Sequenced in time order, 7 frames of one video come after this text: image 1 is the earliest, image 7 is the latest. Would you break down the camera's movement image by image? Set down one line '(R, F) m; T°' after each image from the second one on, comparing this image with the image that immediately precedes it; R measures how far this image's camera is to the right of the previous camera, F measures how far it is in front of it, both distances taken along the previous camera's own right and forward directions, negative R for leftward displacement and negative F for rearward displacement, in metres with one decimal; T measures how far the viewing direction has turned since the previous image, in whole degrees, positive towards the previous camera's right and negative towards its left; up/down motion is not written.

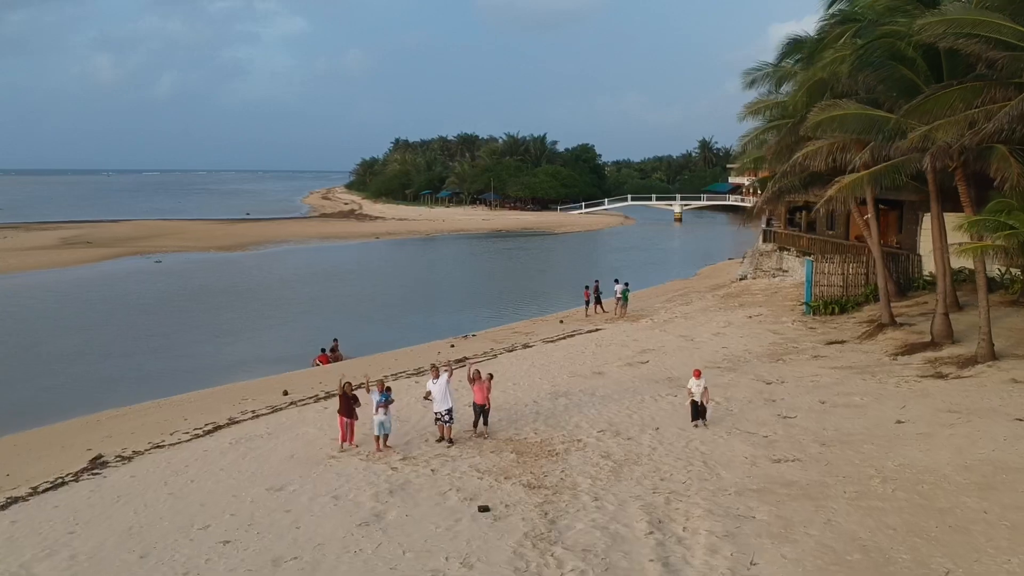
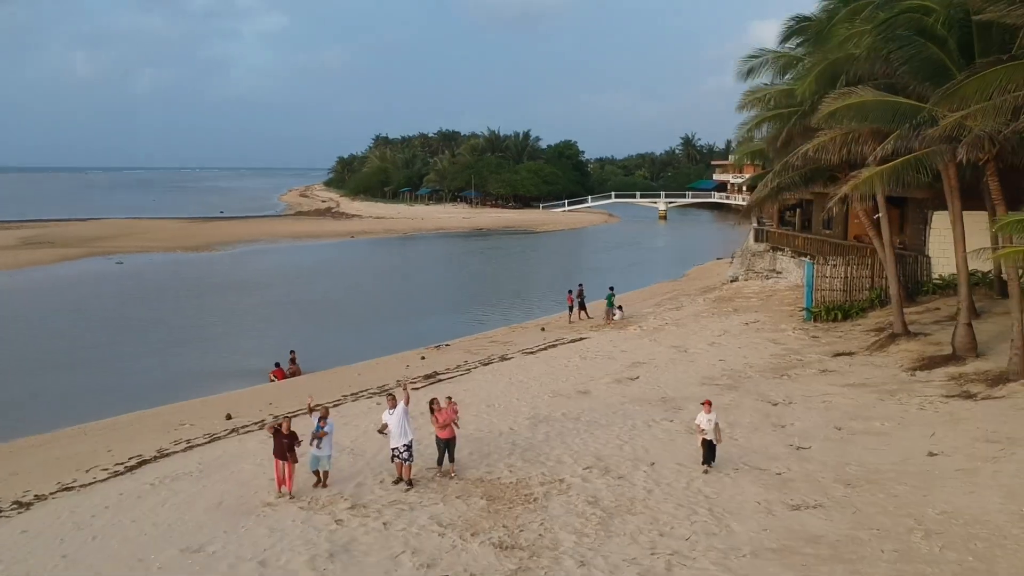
(+0.1, +1.5) m; +1°
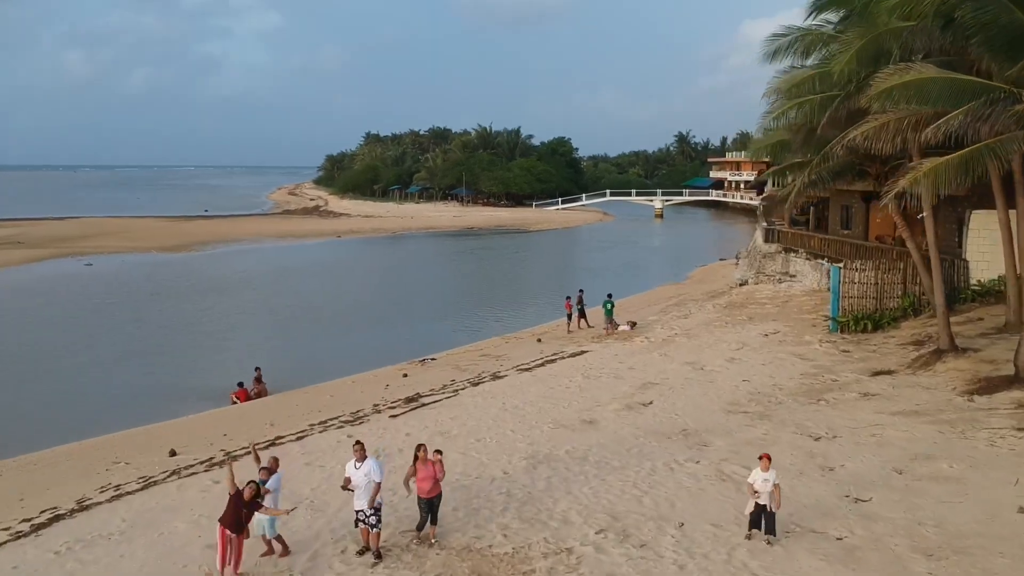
(0.0, +1.8) m; 0°
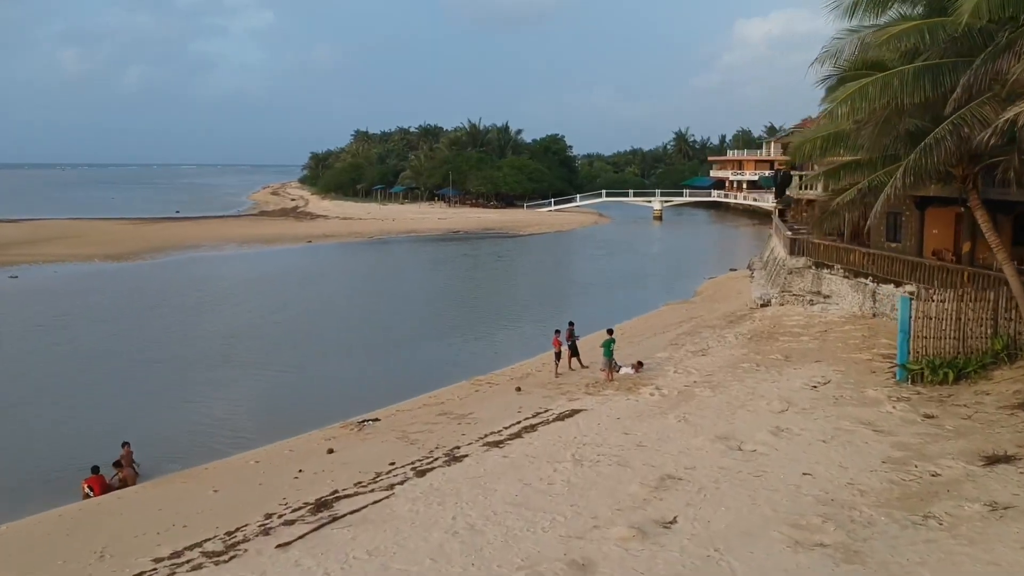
(+0.3, +3.9) m; 0°
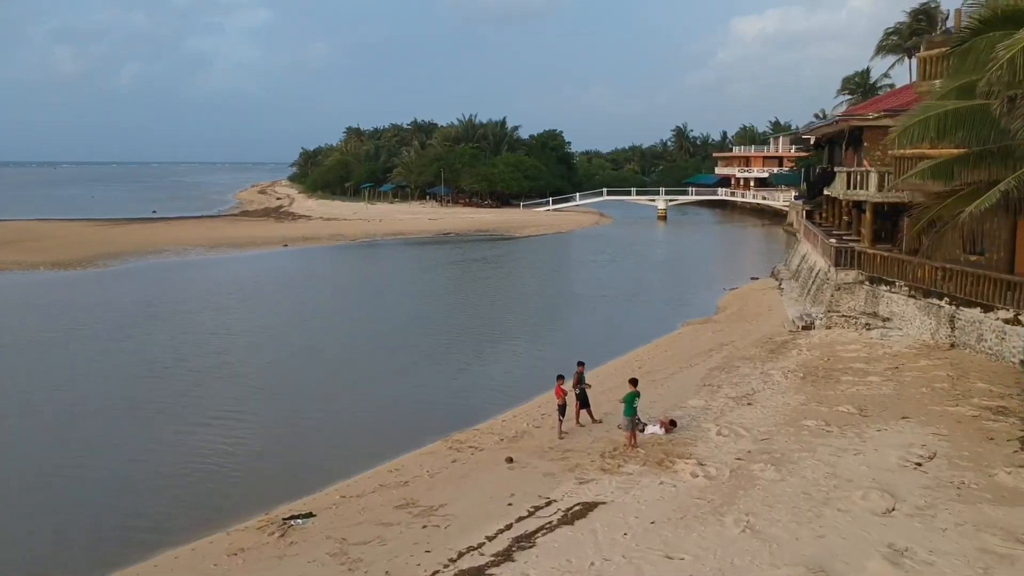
(+0.1, +3.5) m; 0°
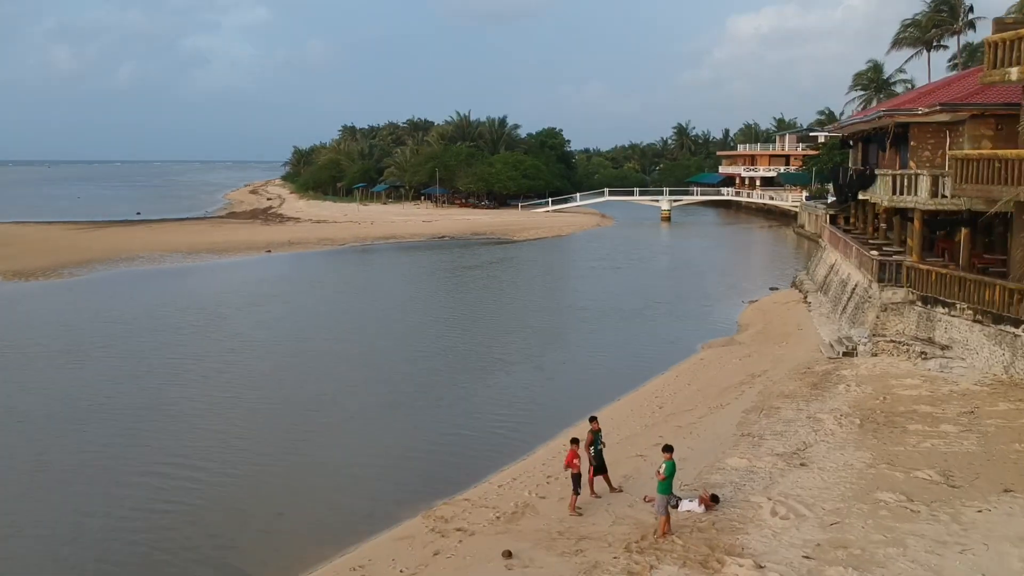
(0.0, +2.3) m; 0°
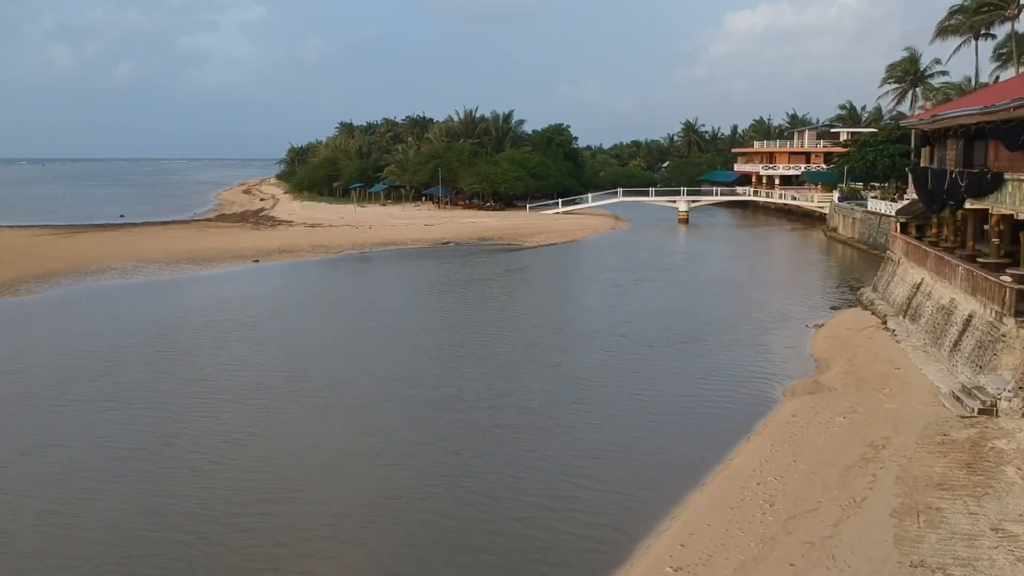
(-0.5, +3.5) m; 0°
